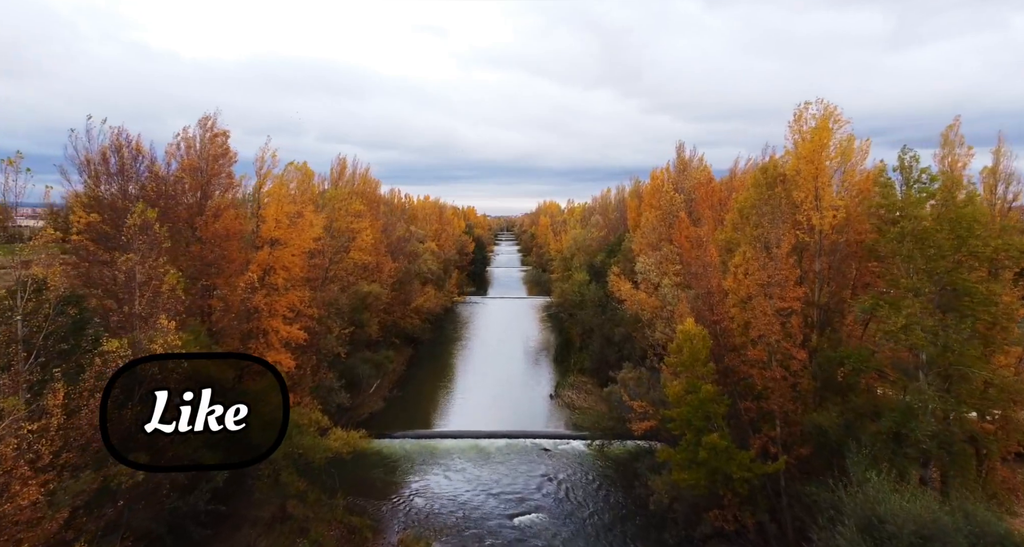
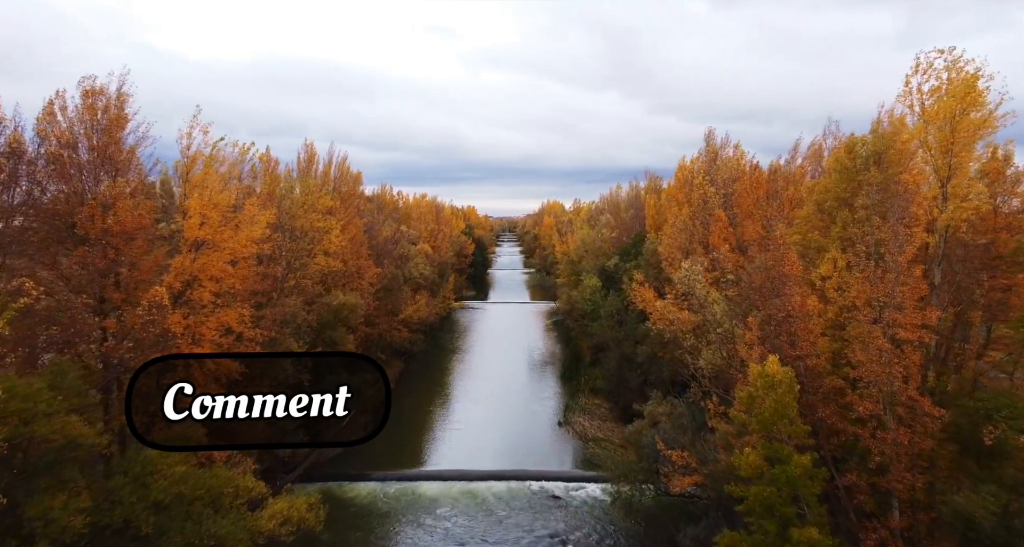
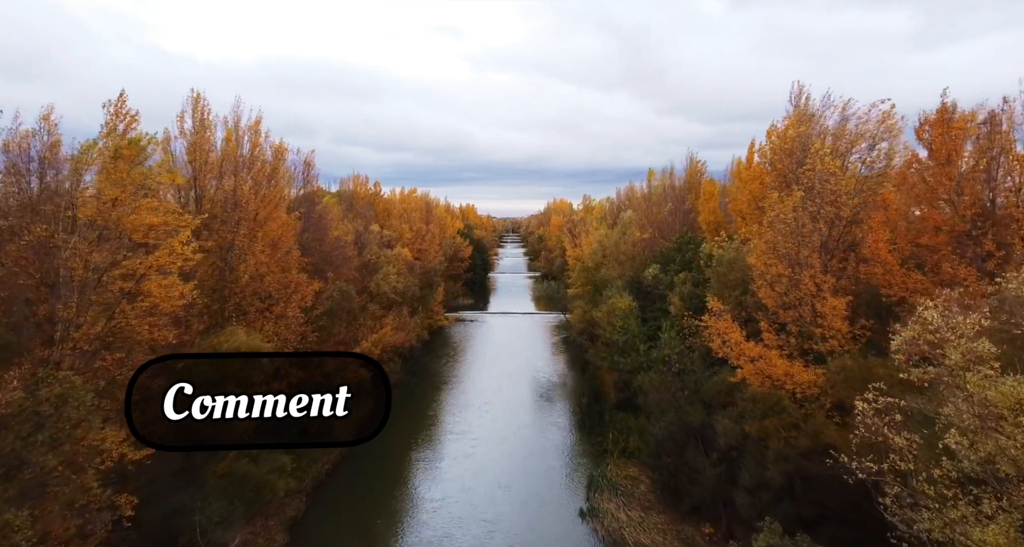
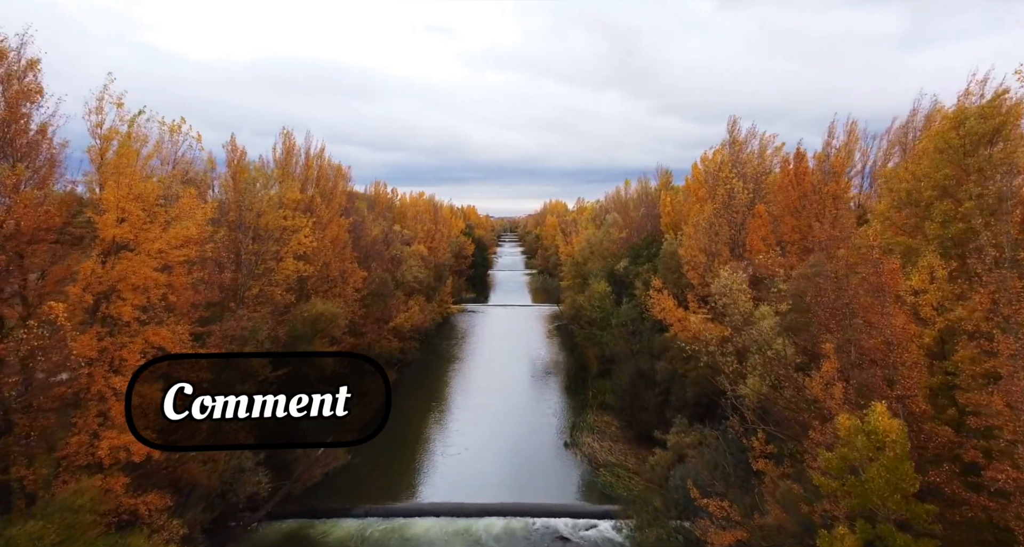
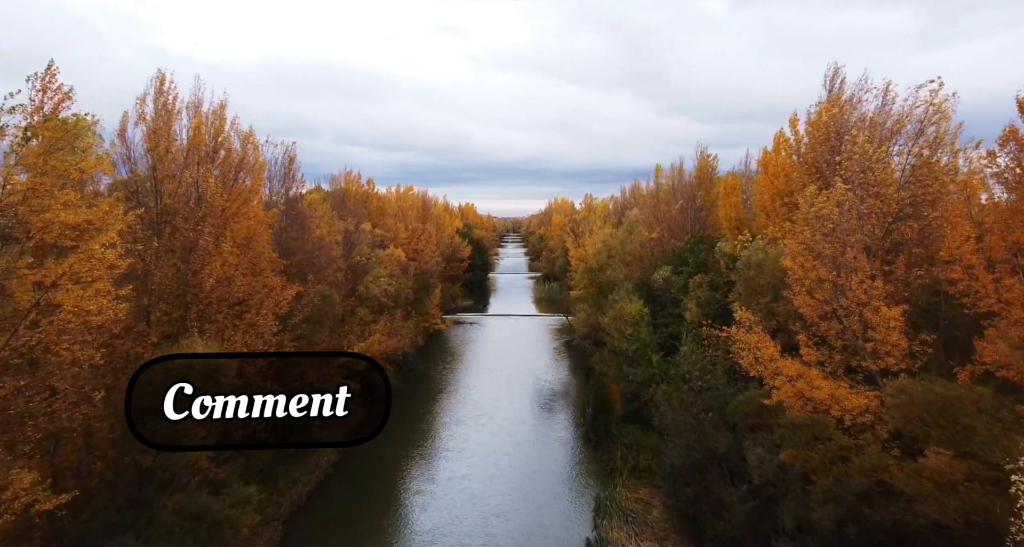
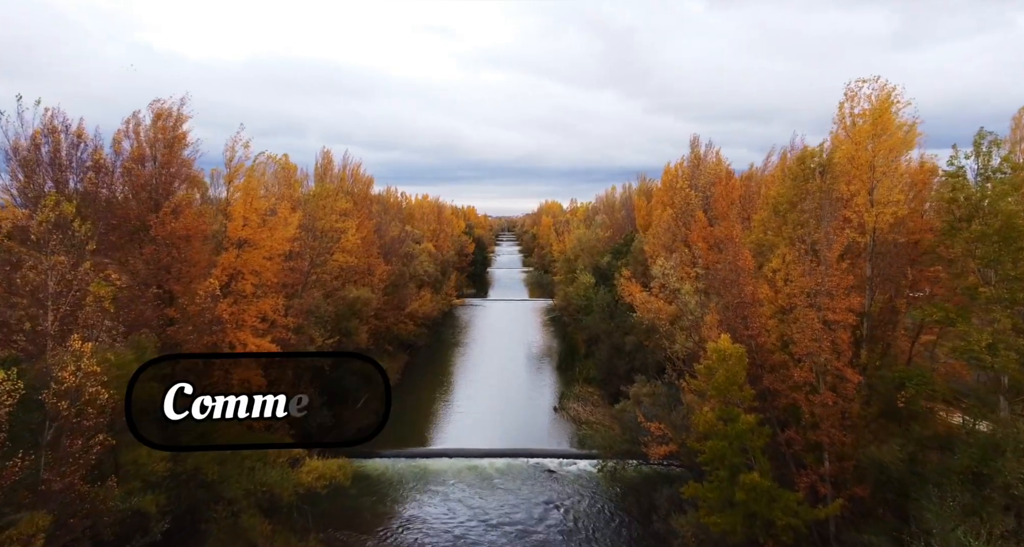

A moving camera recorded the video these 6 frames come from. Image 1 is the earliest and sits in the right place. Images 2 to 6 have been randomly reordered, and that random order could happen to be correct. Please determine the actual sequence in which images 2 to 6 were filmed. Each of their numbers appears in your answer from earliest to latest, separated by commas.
6, 2, 4, 3, 5
